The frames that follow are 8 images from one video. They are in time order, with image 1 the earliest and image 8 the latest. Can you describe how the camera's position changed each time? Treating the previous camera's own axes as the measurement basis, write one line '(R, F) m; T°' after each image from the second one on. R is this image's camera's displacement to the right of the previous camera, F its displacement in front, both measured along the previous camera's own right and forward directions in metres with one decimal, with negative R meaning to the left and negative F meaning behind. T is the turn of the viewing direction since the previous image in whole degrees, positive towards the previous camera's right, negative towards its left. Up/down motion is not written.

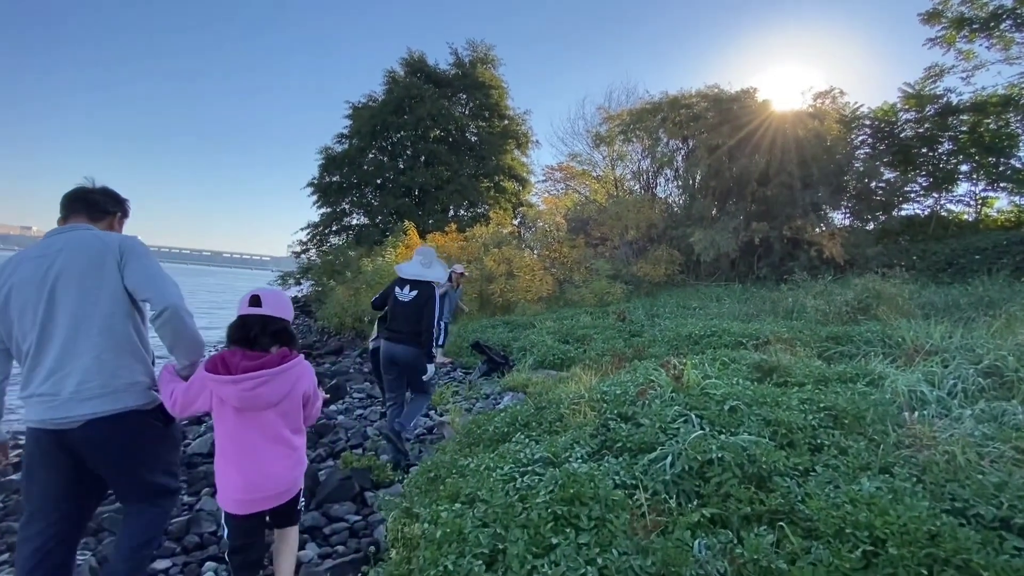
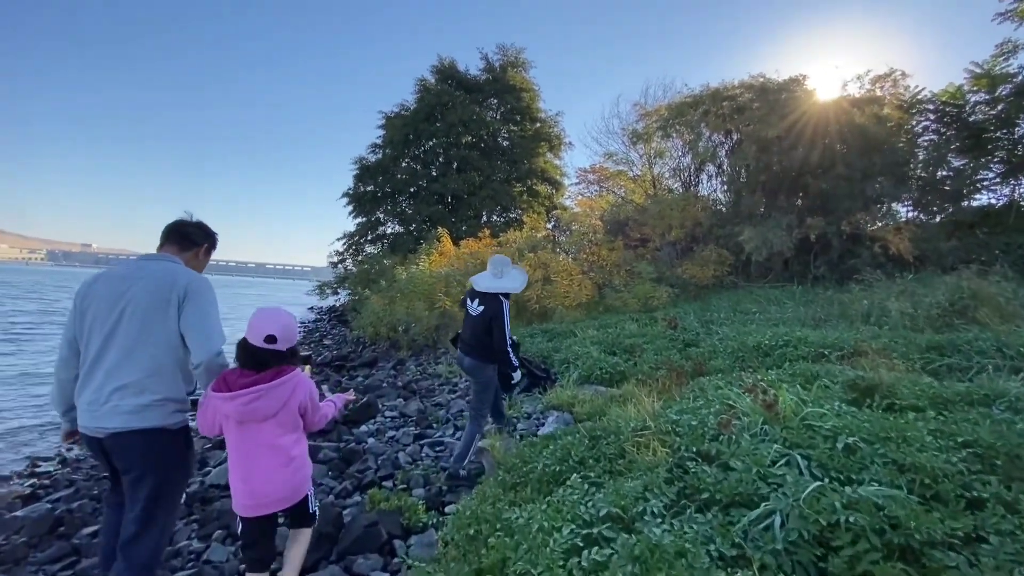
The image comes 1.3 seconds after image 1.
(-0.2, +0.9) m; -4°
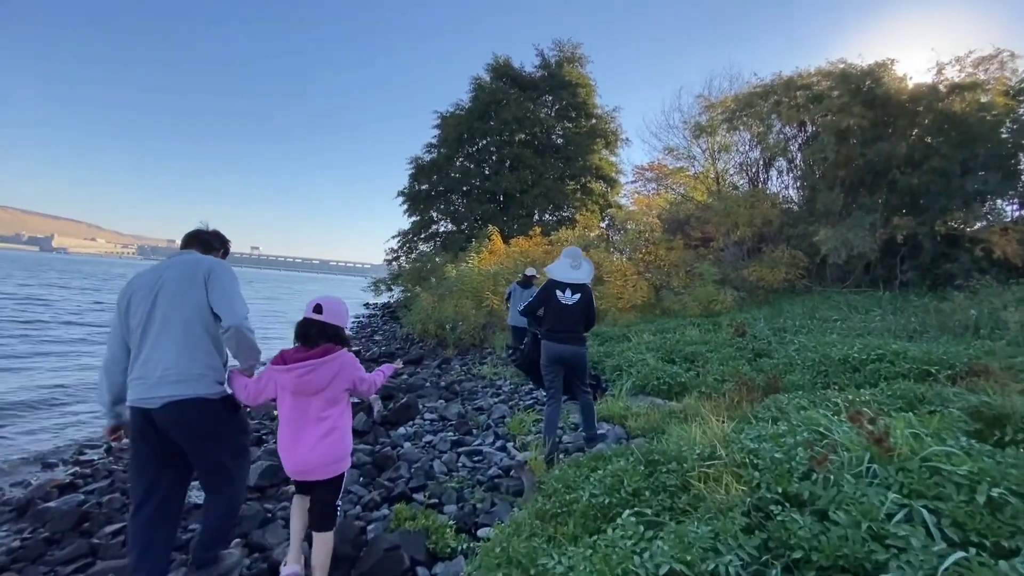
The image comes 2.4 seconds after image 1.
(+0.1, +0.7) m; -6°
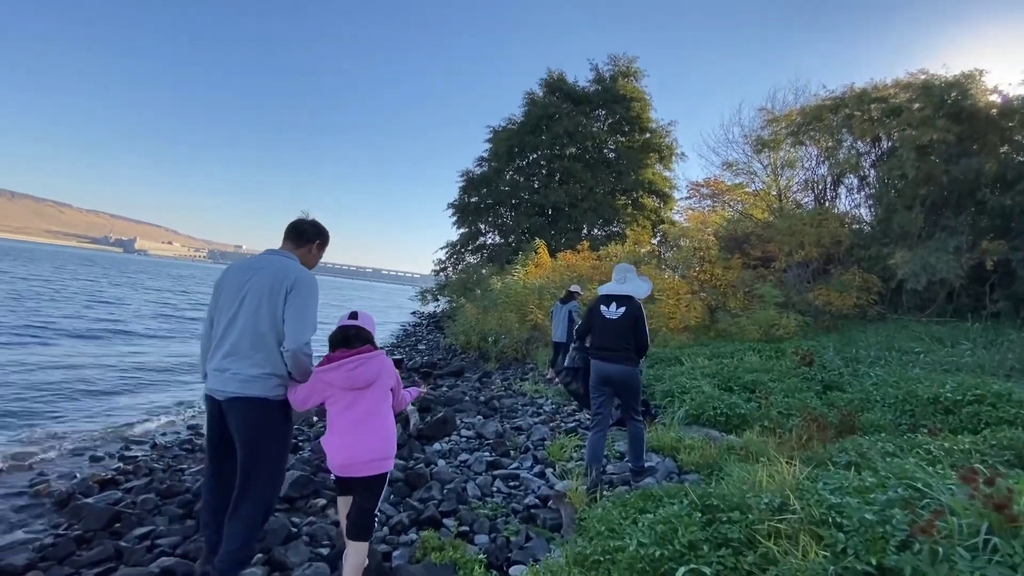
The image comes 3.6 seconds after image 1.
(0.0, +0.4) m; -6°
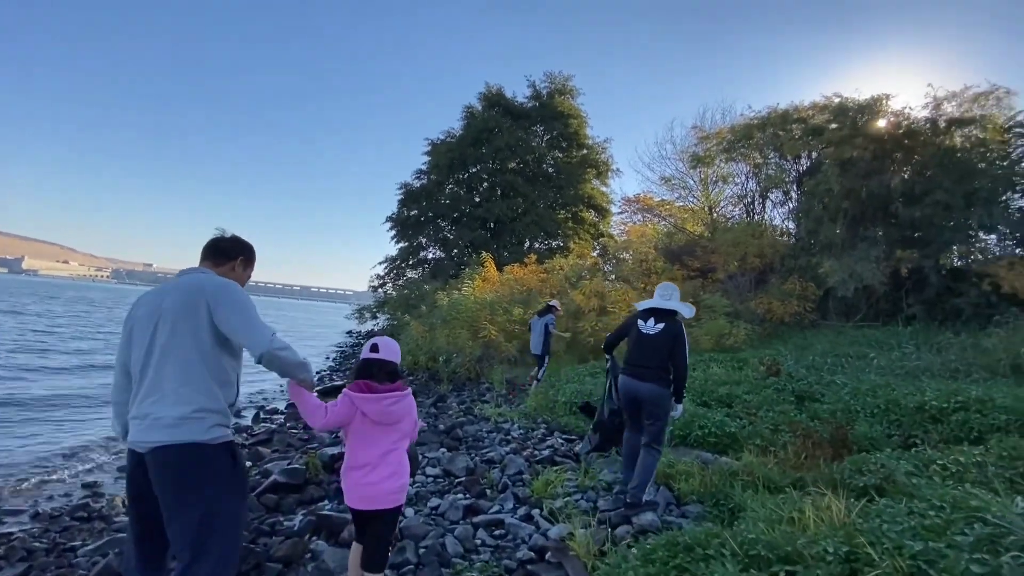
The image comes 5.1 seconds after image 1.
(-0.5, +0.8) m; +8°
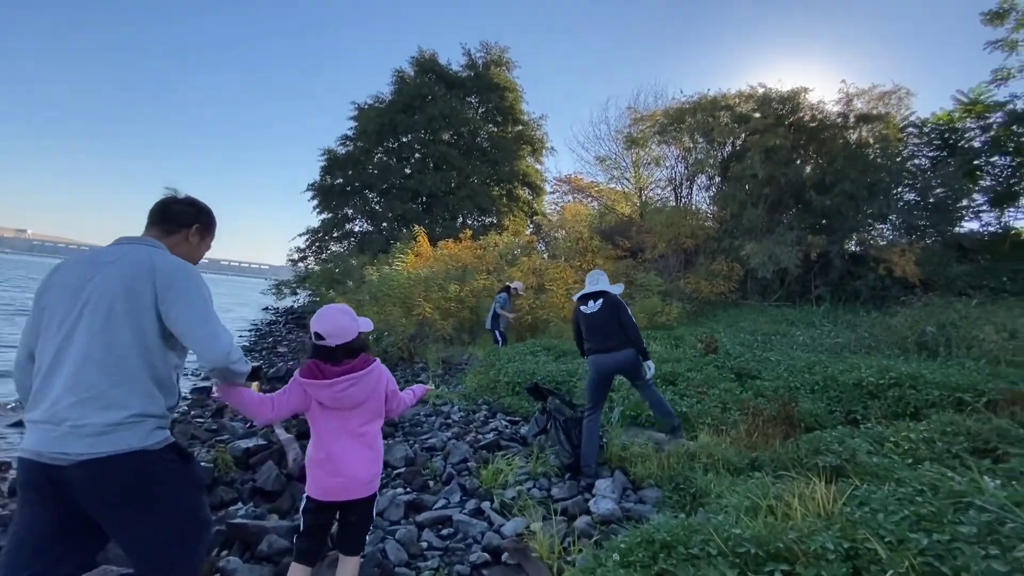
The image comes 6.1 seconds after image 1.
(-0.3, +0.7) m; +8°
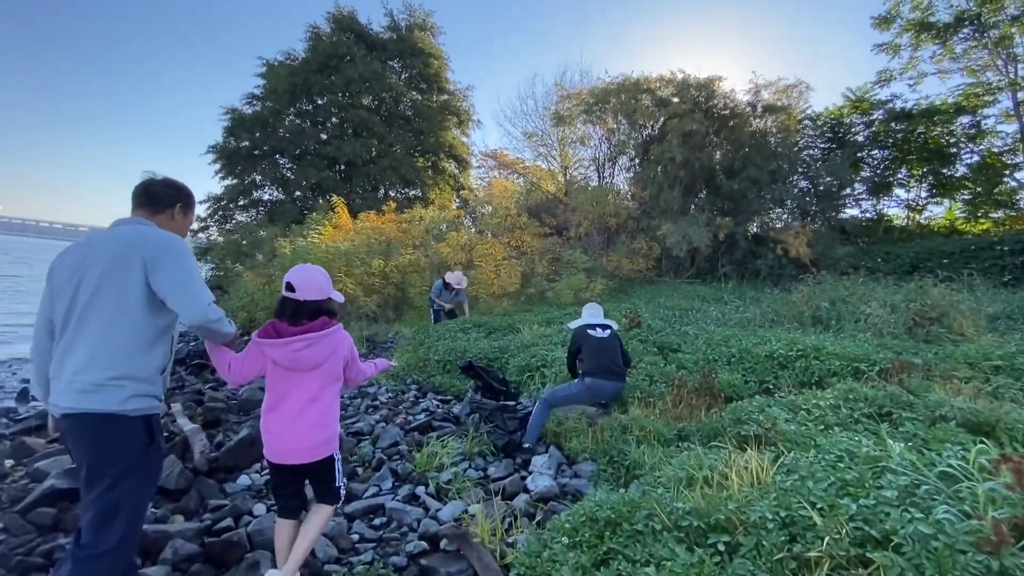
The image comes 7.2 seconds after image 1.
(-0.1, +0.3) m; +9°
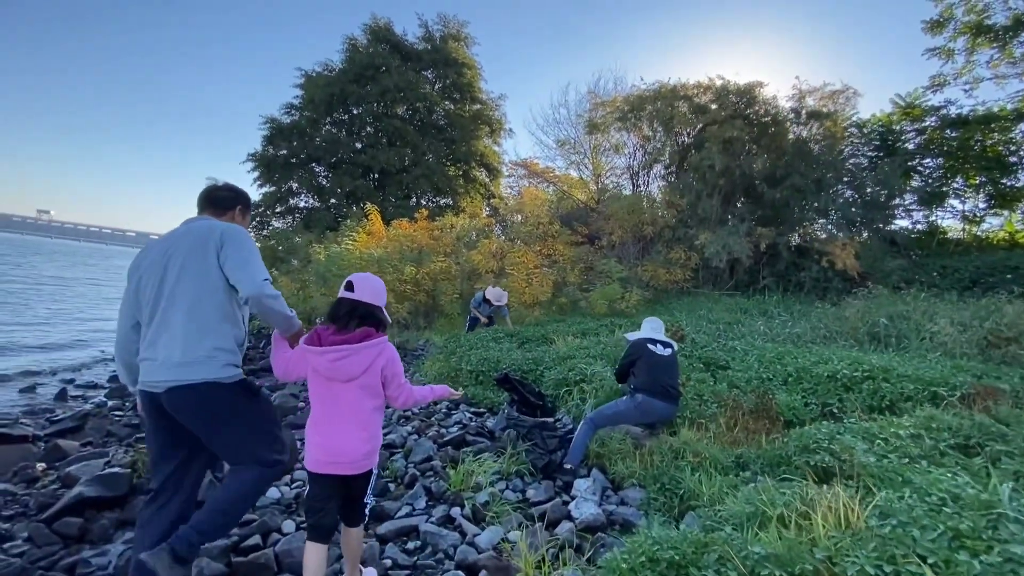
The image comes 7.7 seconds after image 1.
(-0.2, +0.3) m; -3°
